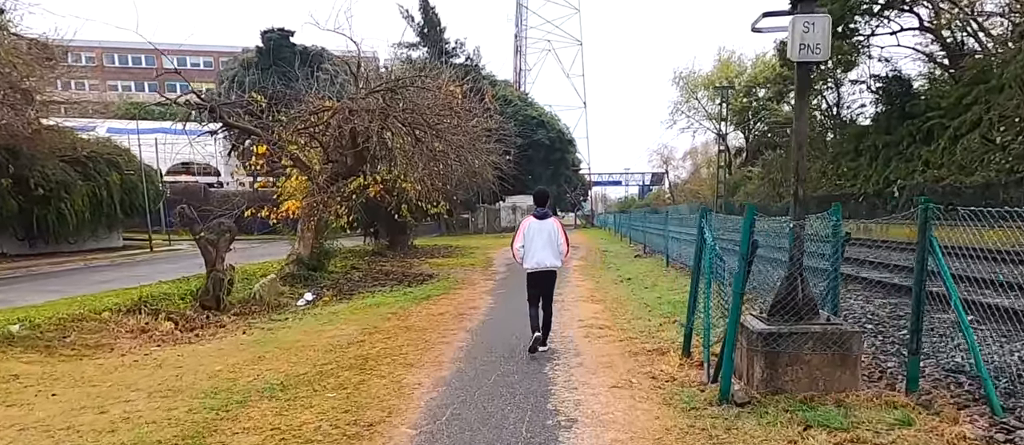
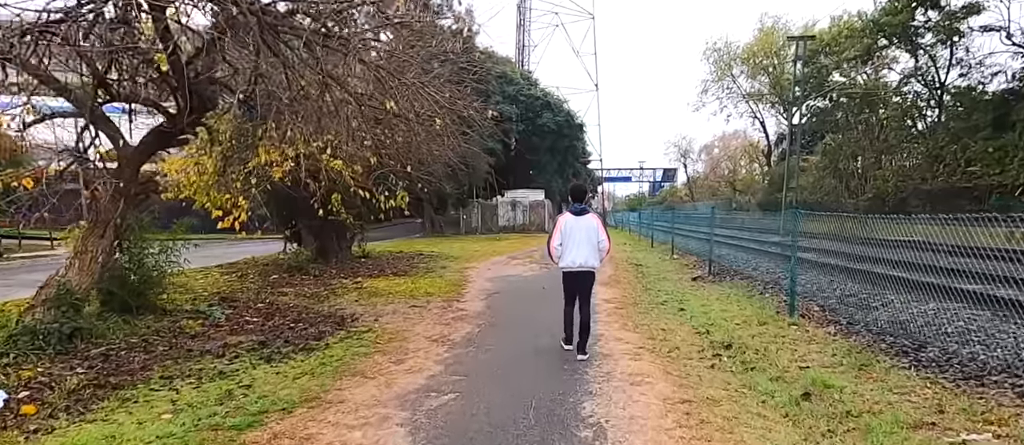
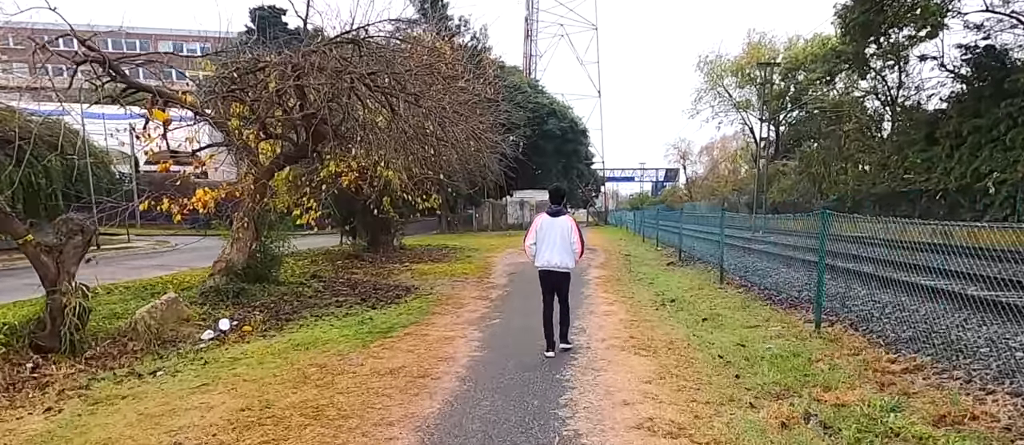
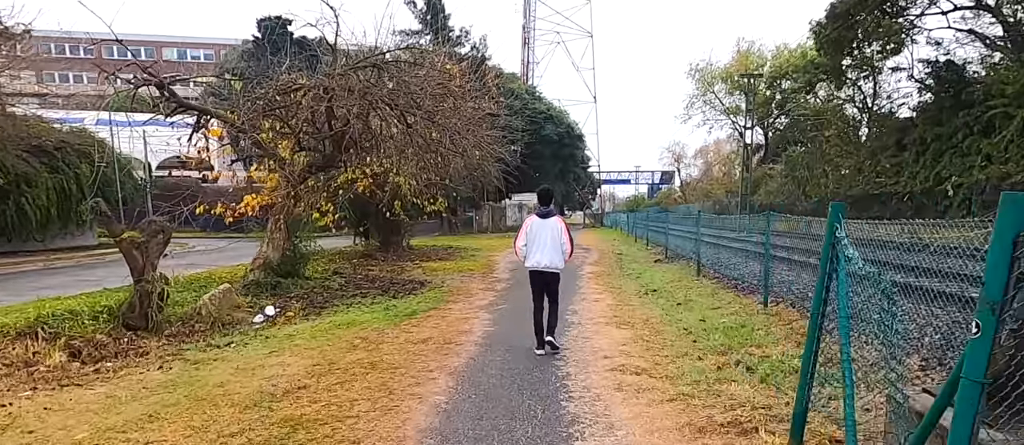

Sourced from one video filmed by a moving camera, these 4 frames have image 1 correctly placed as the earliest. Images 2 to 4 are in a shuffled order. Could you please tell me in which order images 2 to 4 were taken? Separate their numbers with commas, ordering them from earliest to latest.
4, 3, 2
